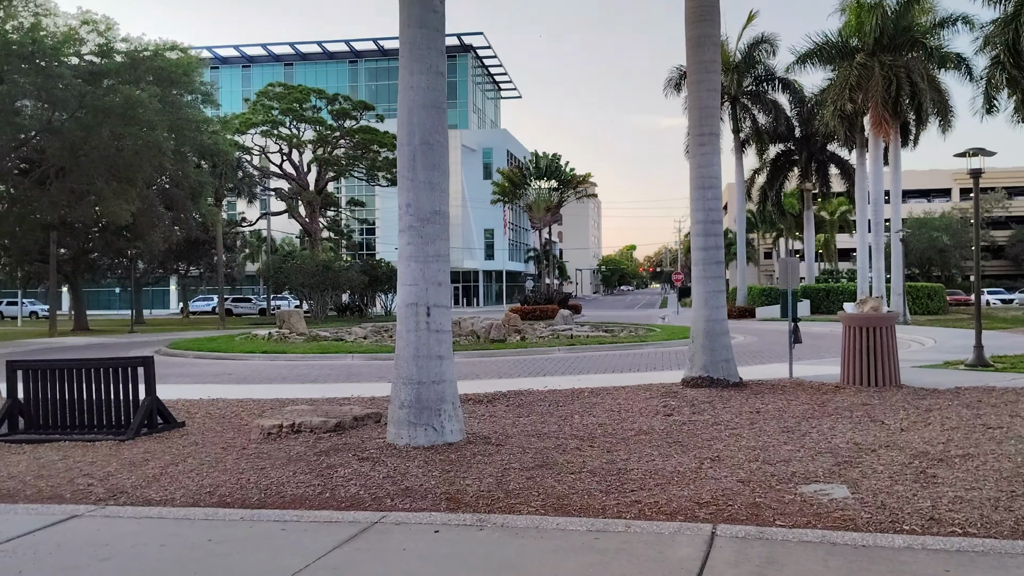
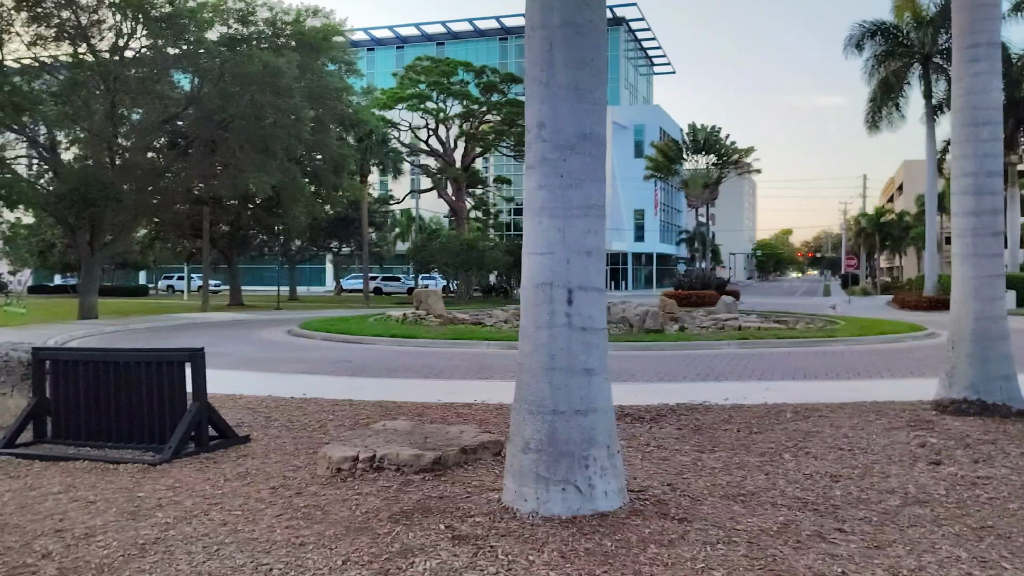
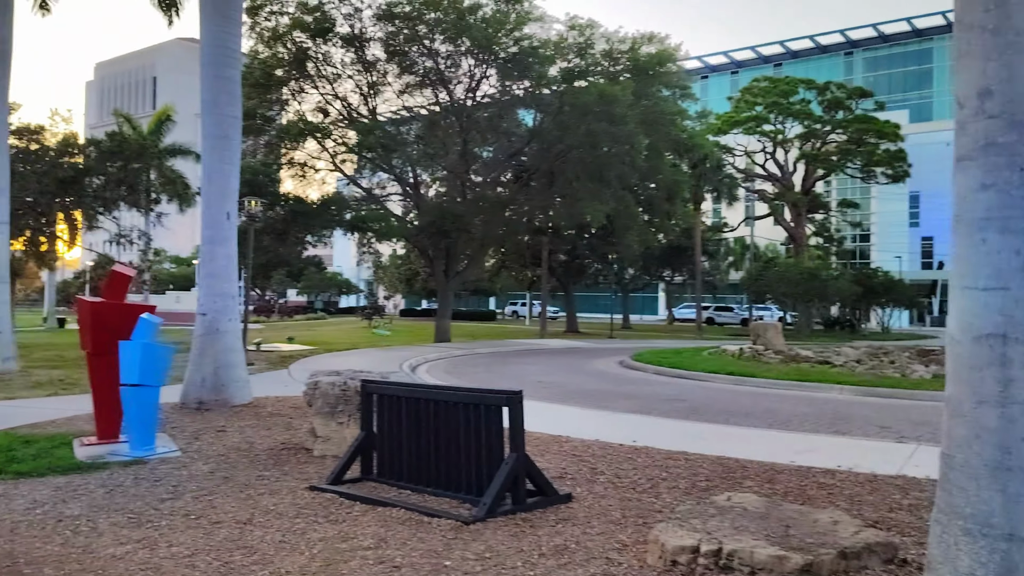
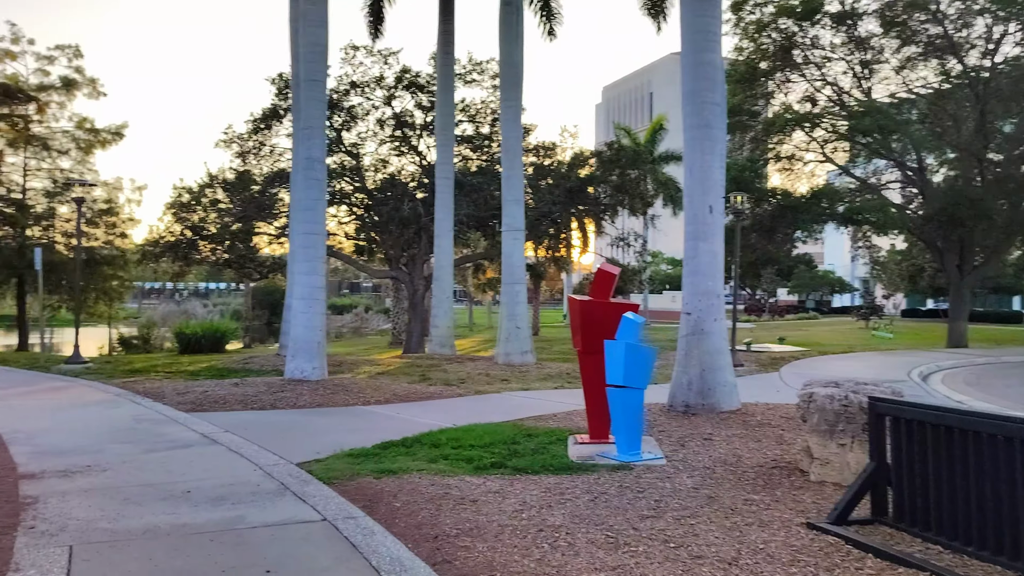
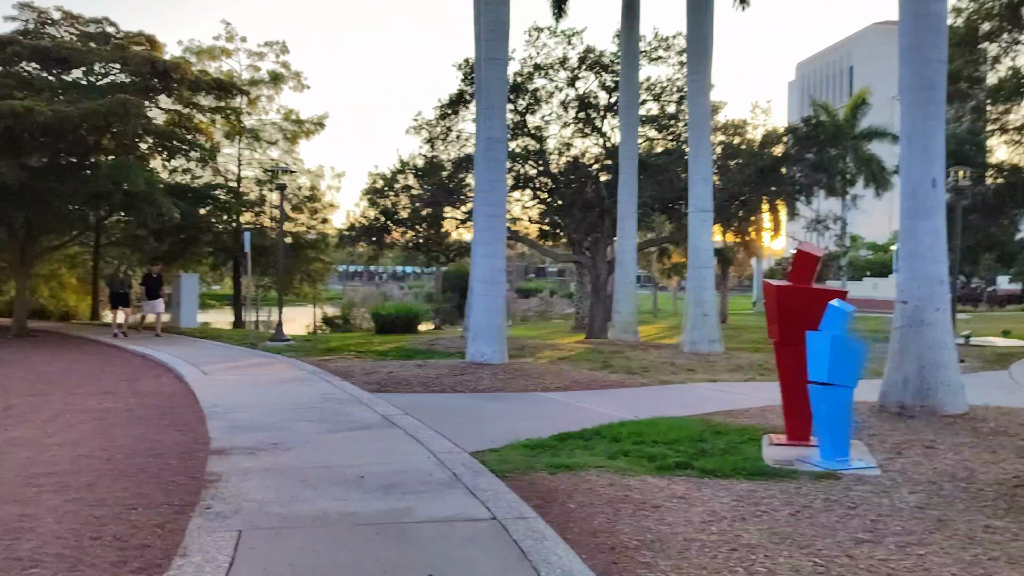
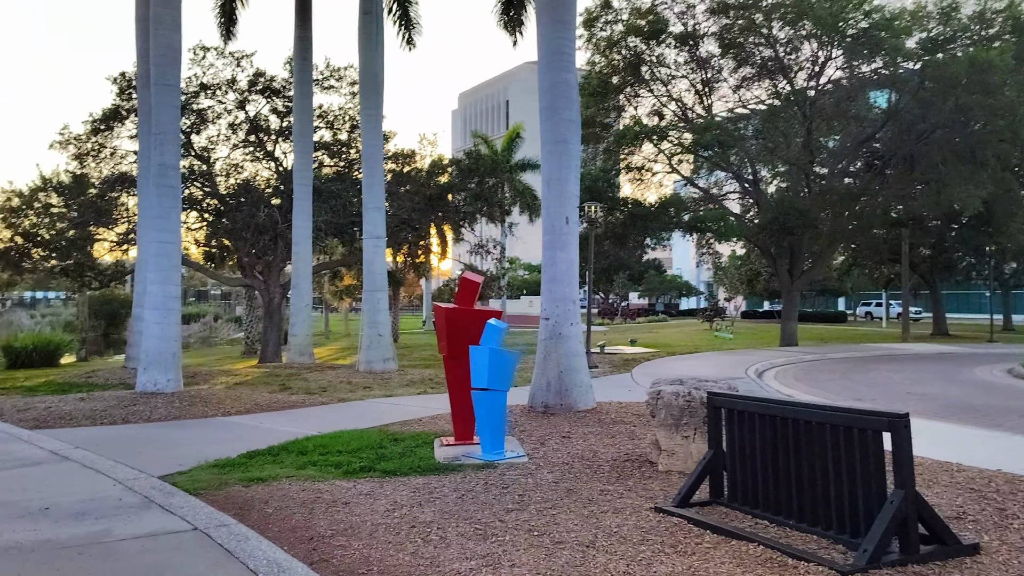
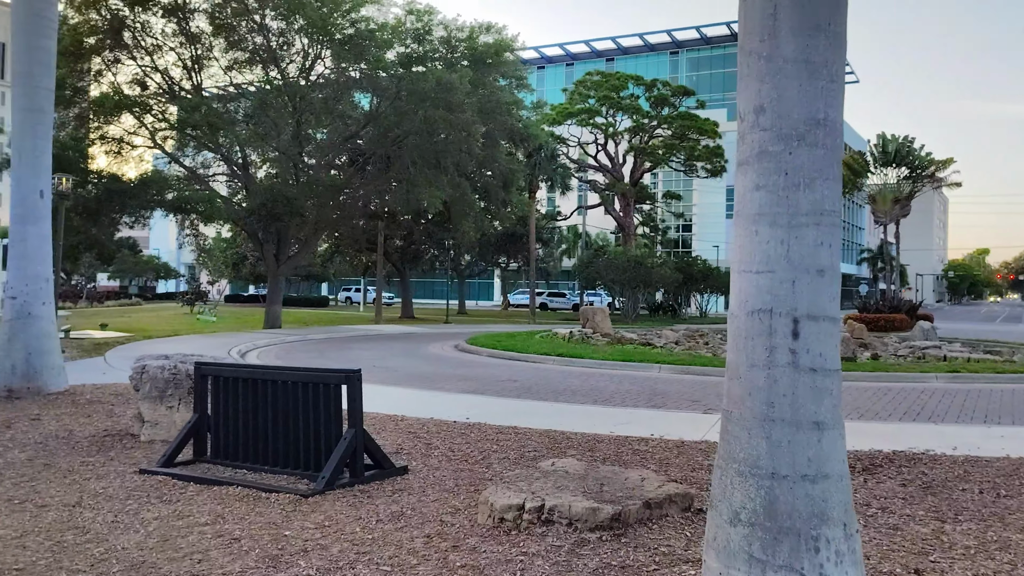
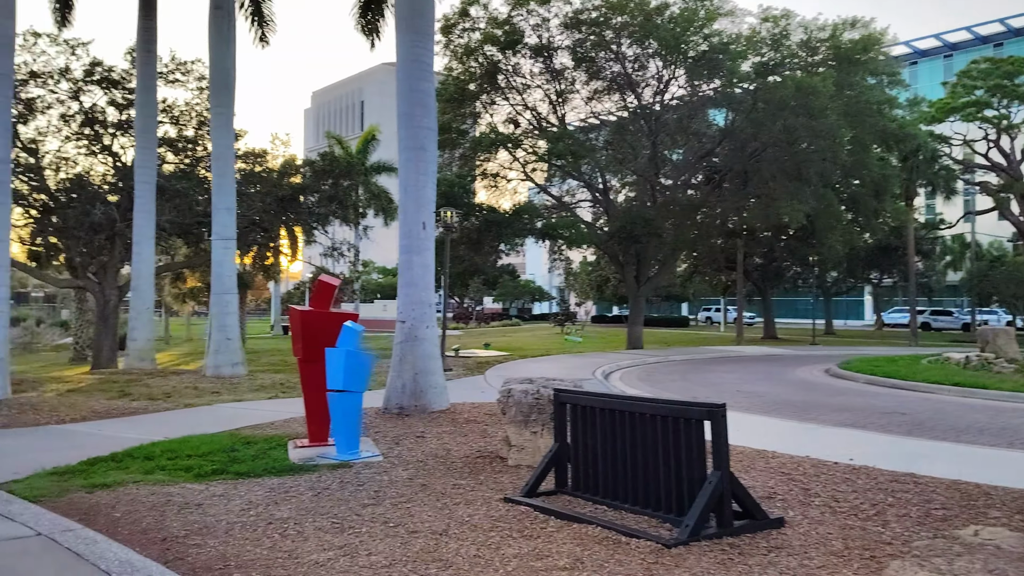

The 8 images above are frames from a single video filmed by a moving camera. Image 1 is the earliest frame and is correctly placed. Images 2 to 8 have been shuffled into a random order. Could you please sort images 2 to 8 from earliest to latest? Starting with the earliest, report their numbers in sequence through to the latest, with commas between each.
2, 7, 3, 8, 6, 4, 5
